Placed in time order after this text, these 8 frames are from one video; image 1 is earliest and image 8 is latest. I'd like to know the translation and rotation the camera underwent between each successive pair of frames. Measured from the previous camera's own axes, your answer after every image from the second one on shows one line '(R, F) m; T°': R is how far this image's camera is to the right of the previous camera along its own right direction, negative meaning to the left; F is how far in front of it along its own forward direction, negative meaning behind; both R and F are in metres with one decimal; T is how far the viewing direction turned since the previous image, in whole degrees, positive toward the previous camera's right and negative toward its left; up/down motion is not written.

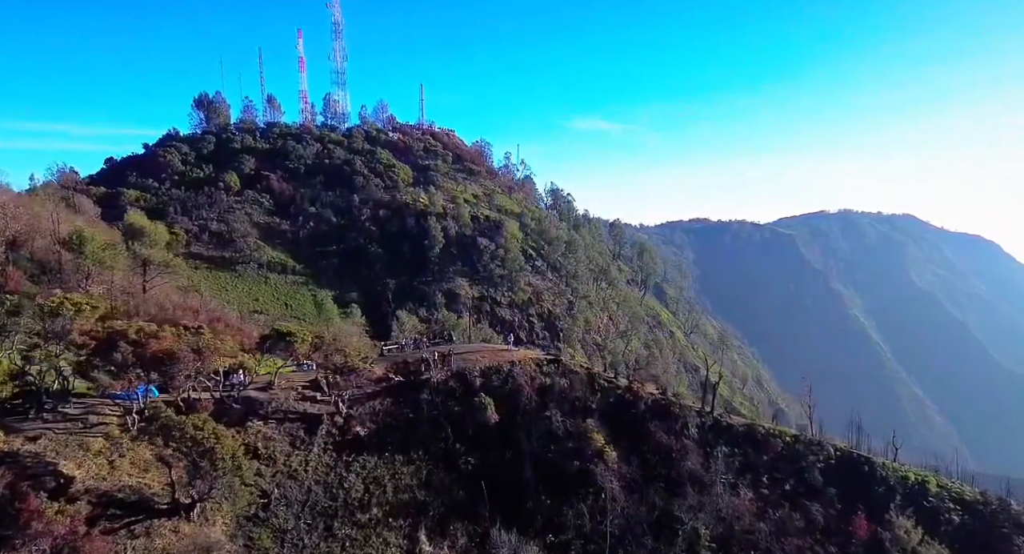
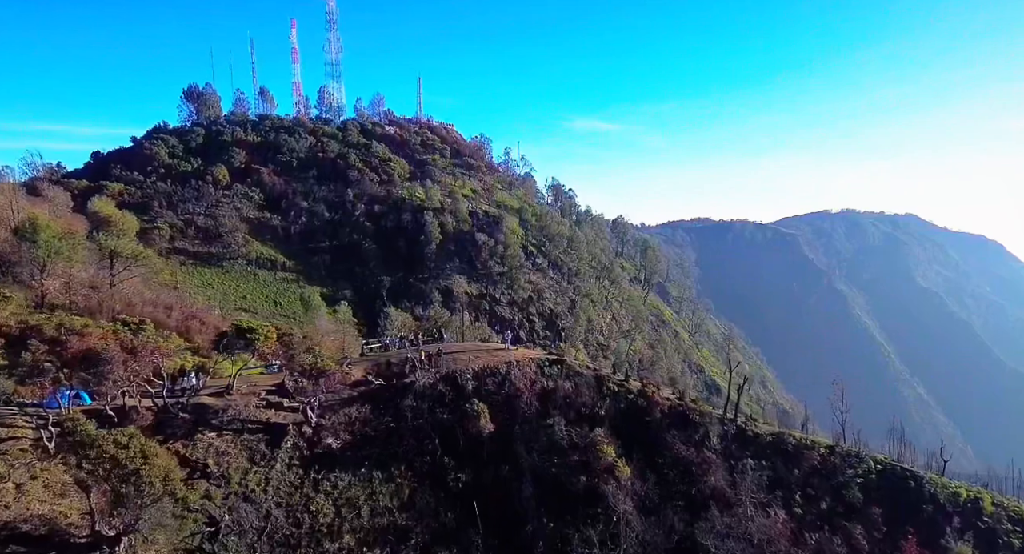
(+0.1, +2.9) m; 0°
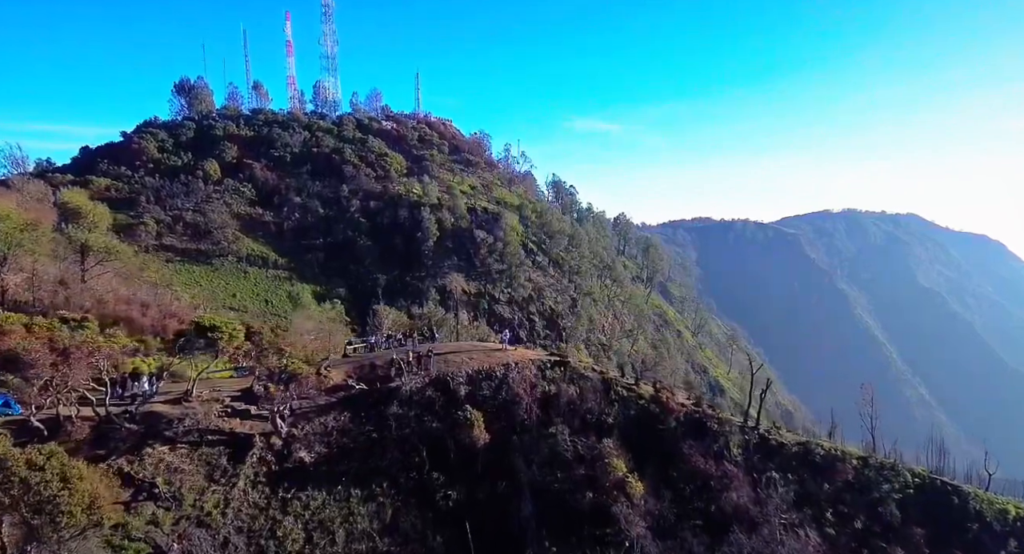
(+0.1, +2.2) m; 0°
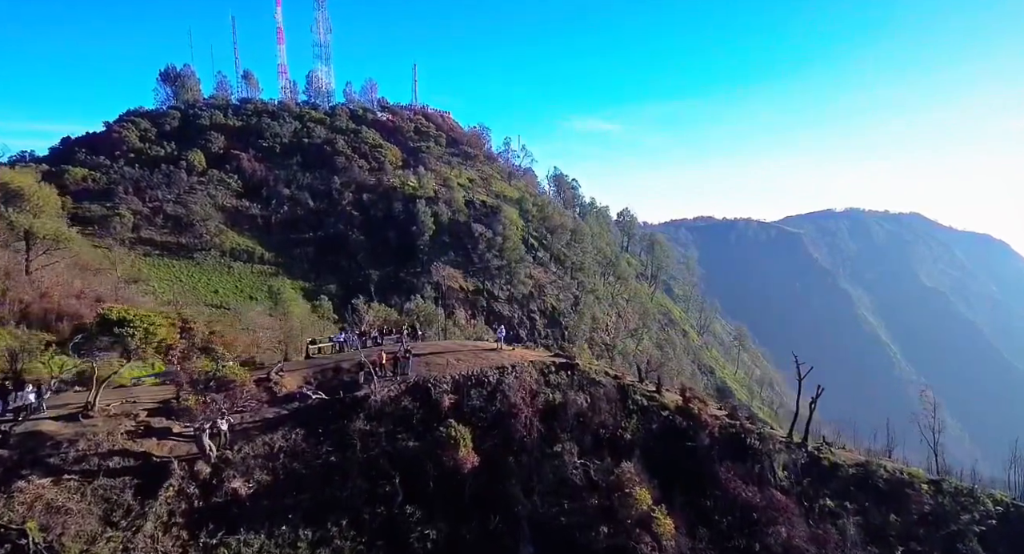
(+0.1, +3.5) m; 0°
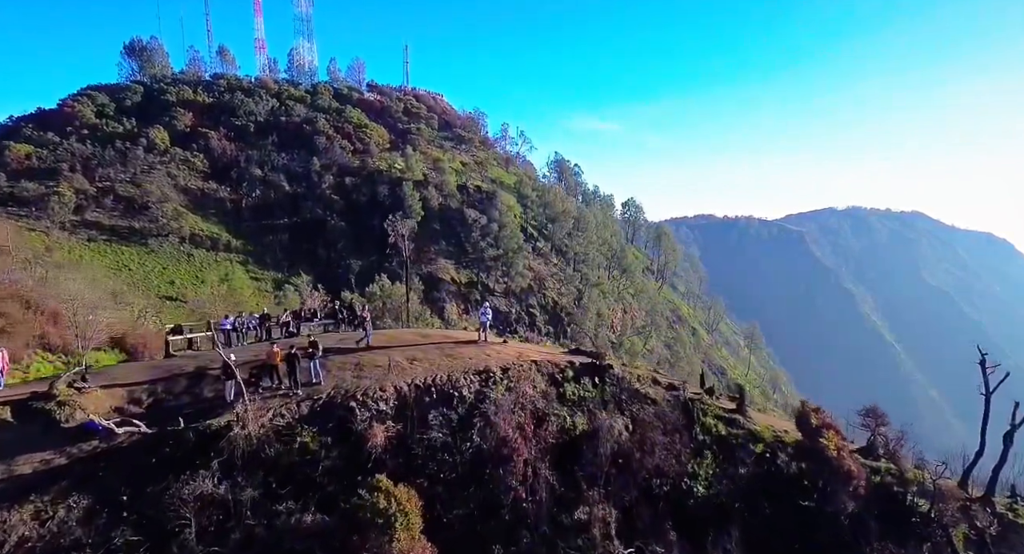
(+0.1, +6.7) m; 0°
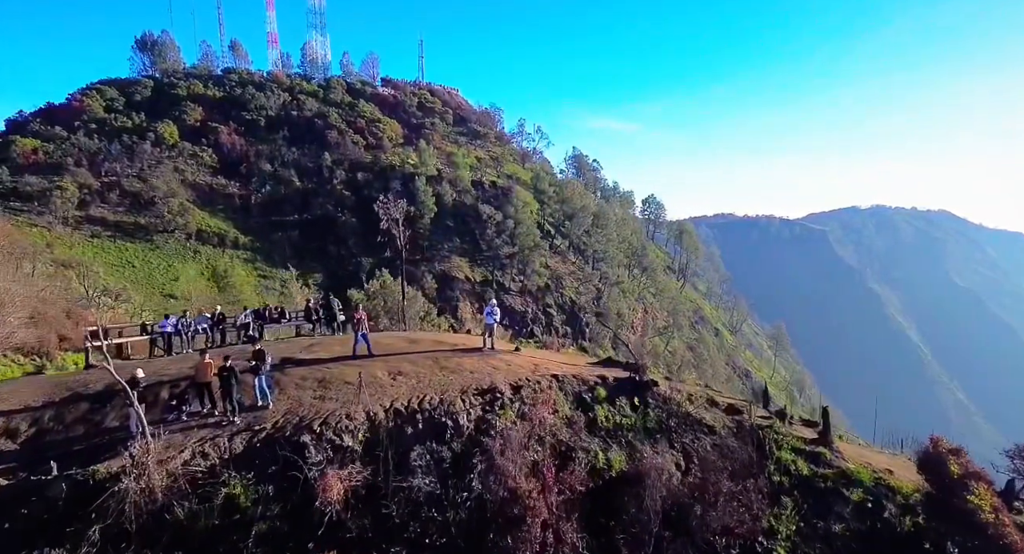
(0.0, +2.4) m; -2°
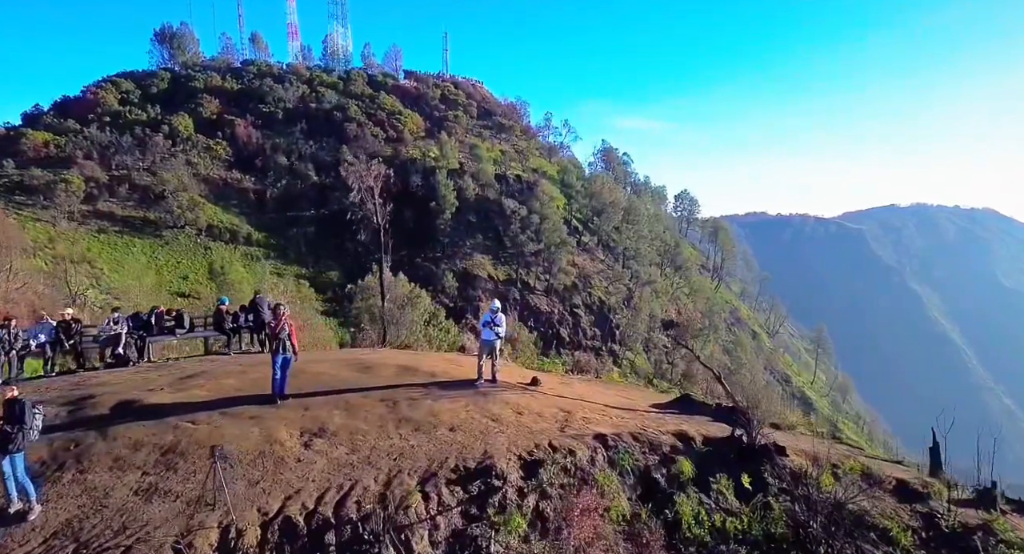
(+0.1, +3.4) m; -3°
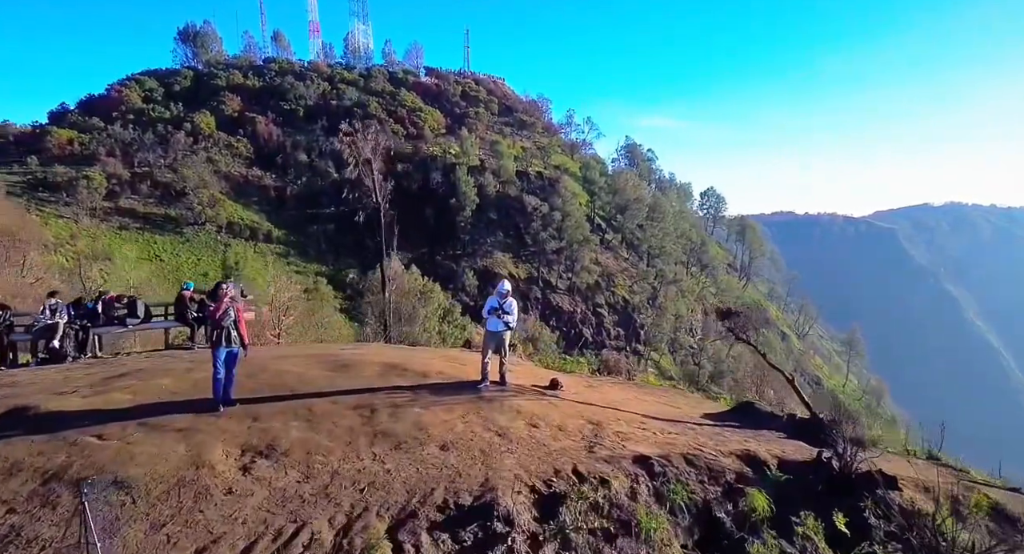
(+0.1, +1.1) m; -2°
